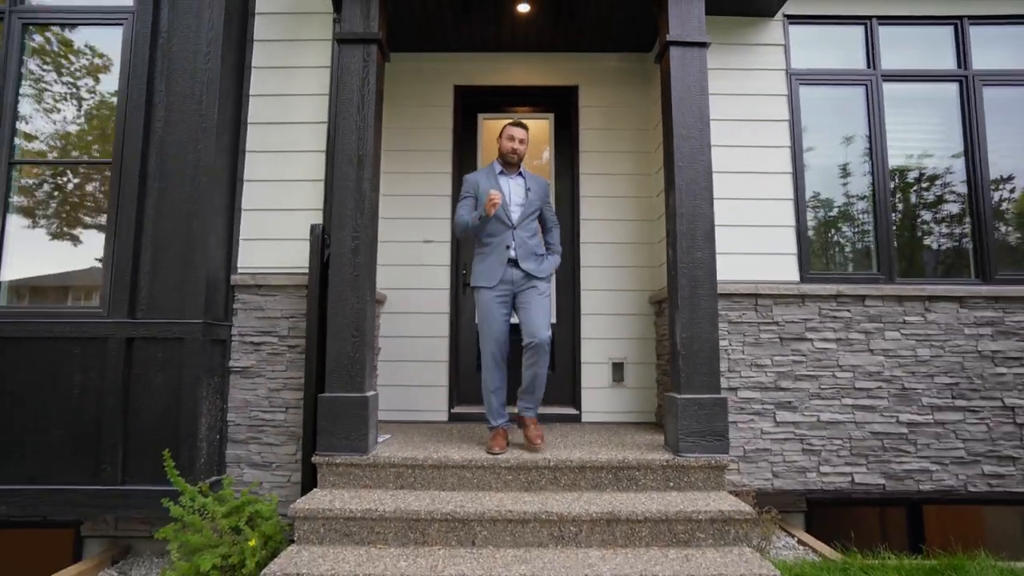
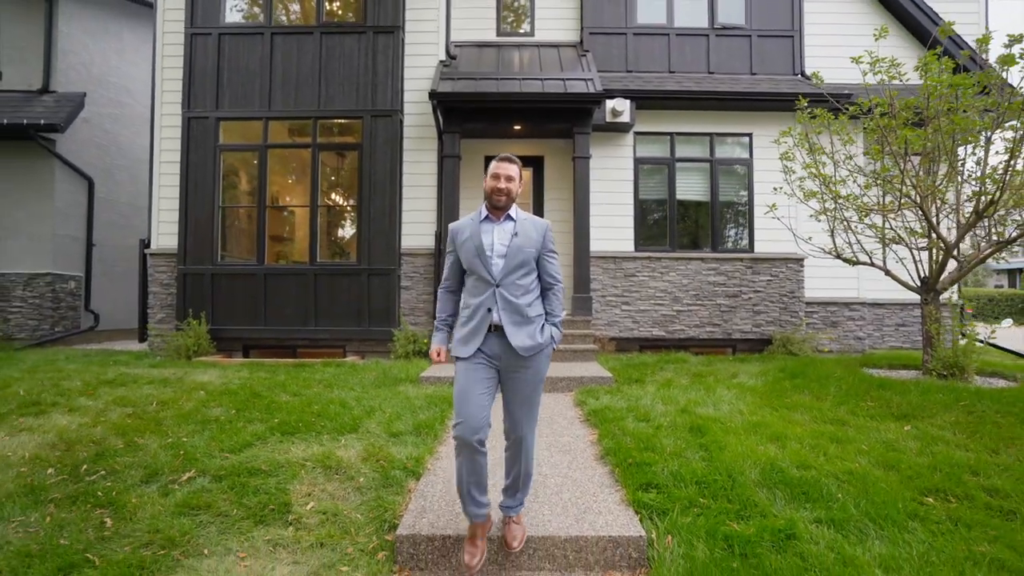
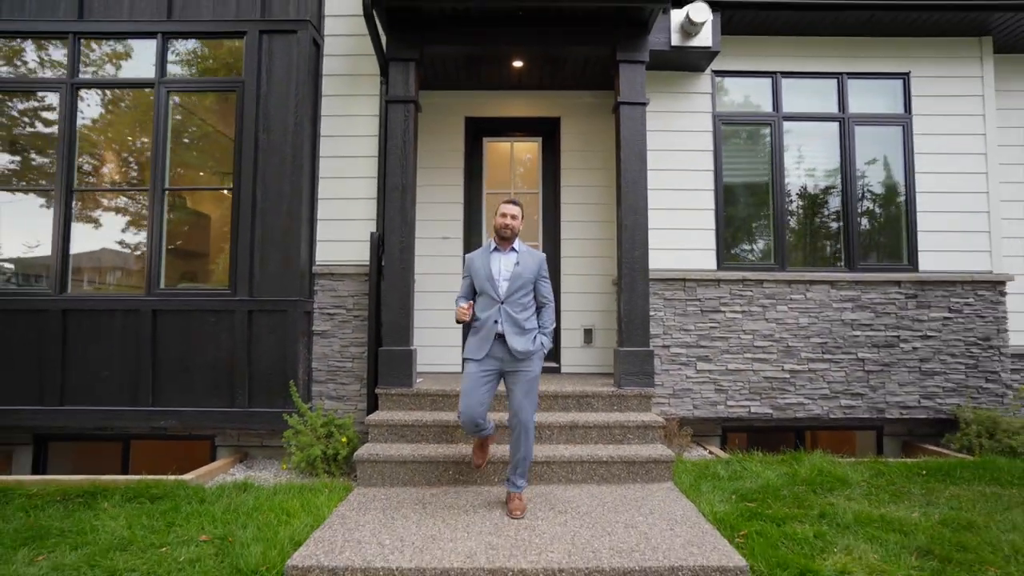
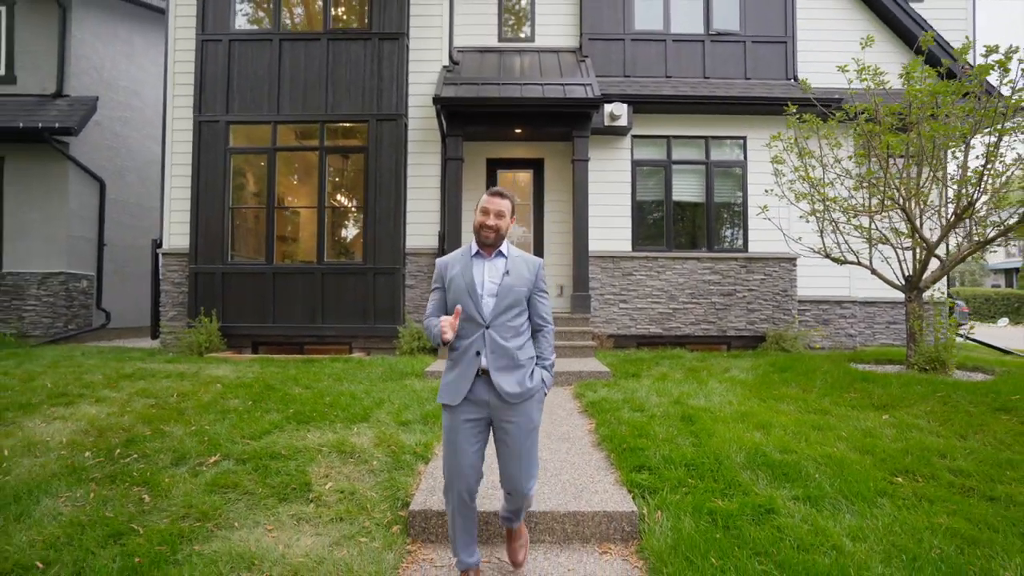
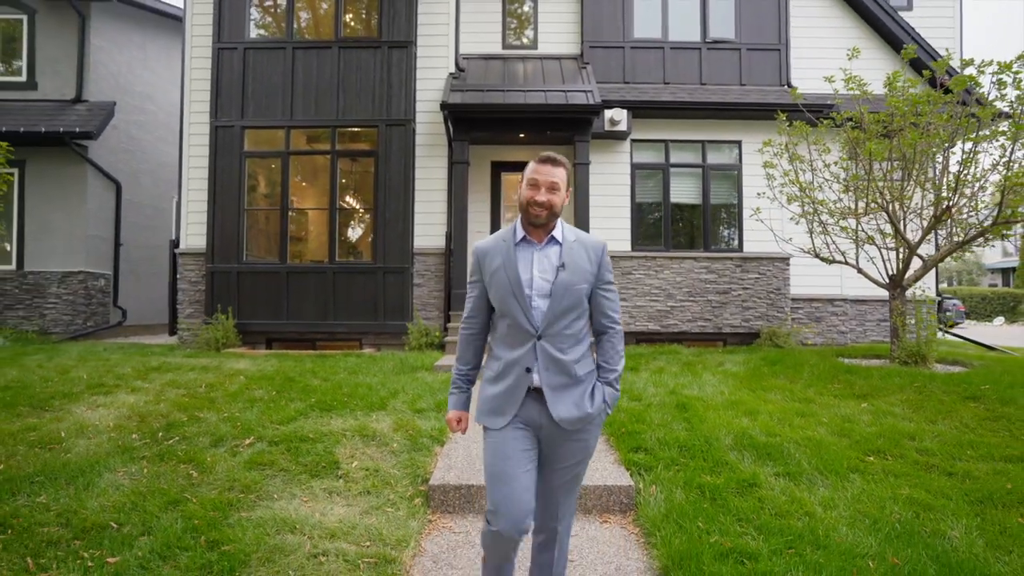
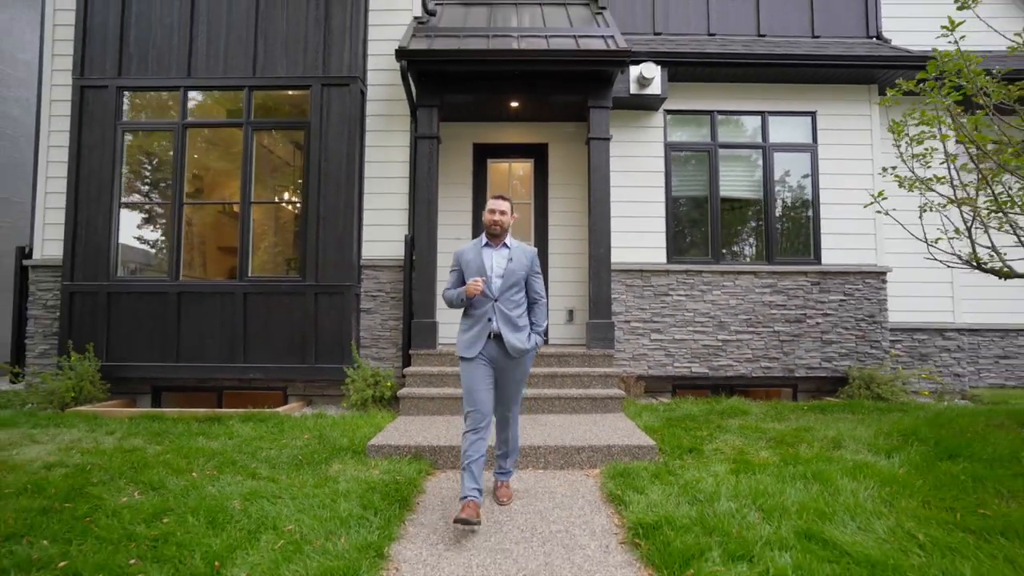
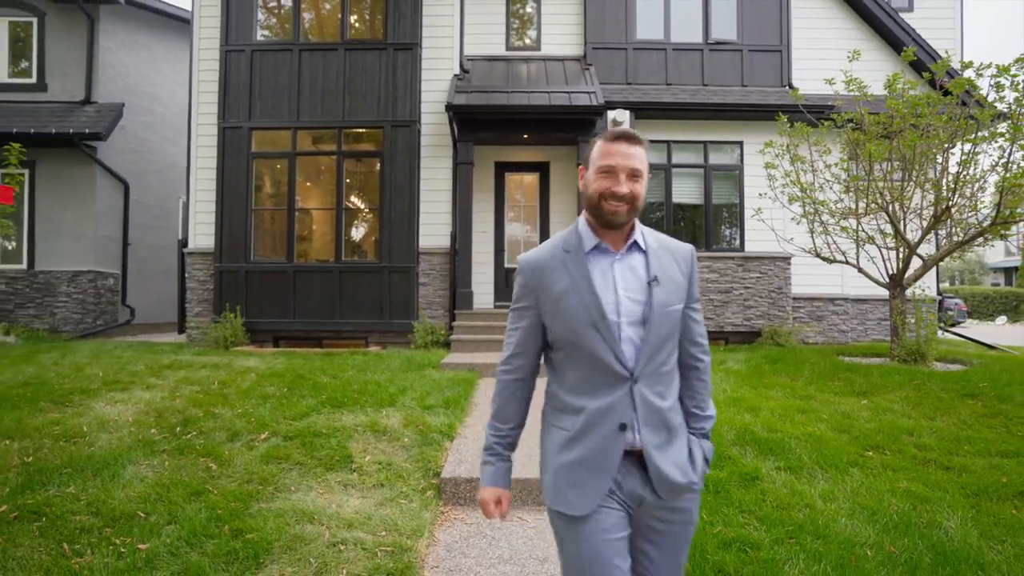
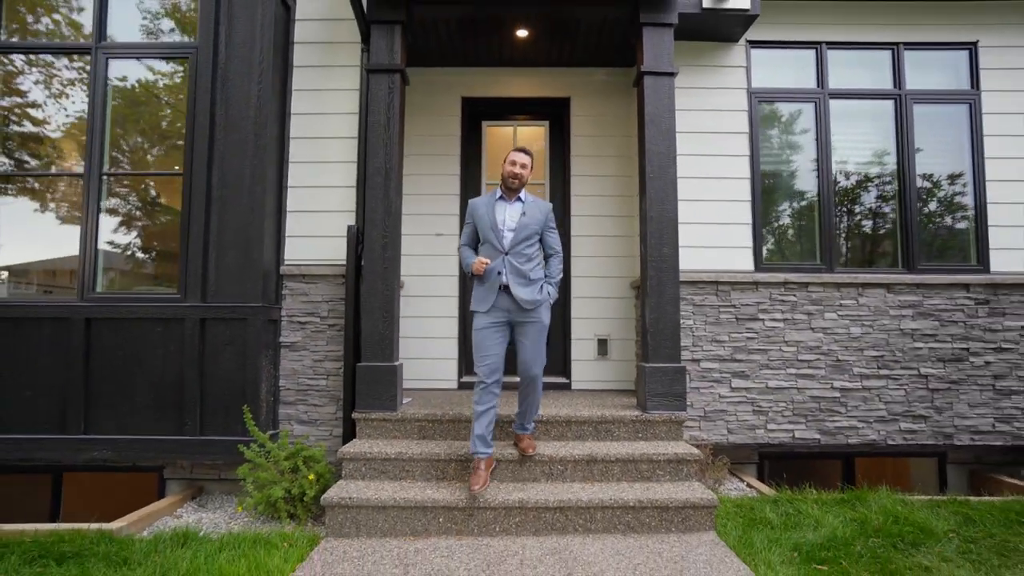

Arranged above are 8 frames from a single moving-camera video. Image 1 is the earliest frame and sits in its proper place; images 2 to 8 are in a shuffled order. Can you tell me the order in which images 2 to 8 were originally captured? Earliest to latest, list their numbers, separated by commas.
8, 3, 6, 2, 4, 5, 7
